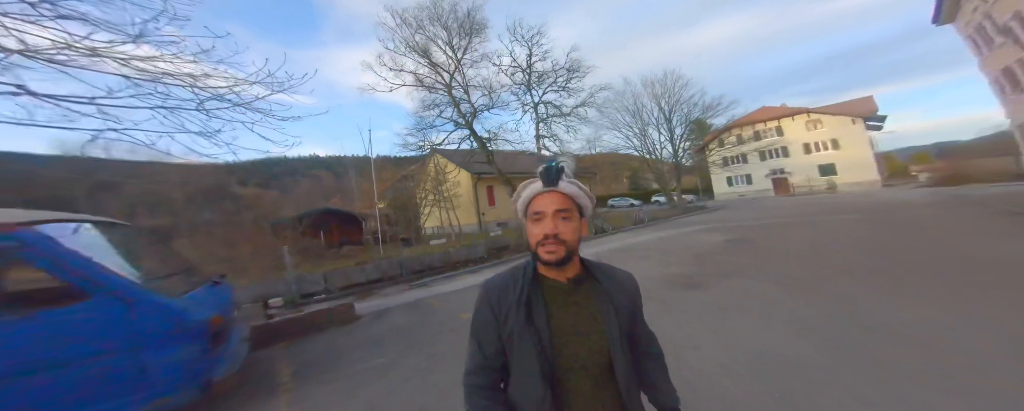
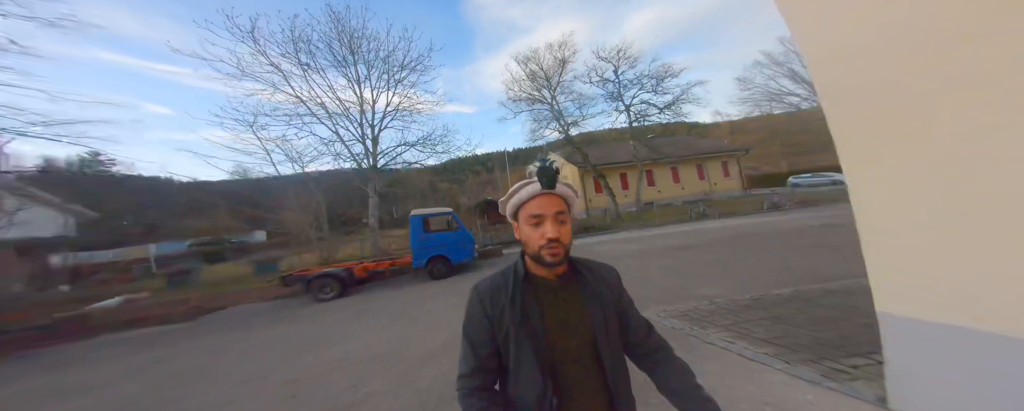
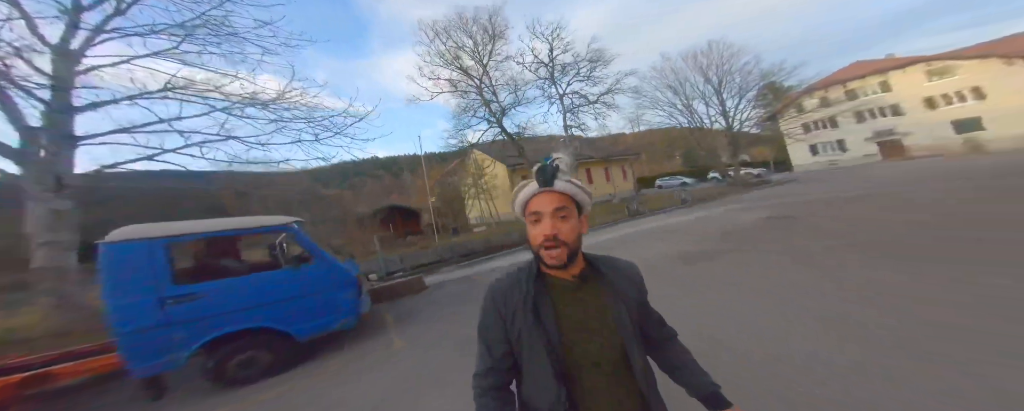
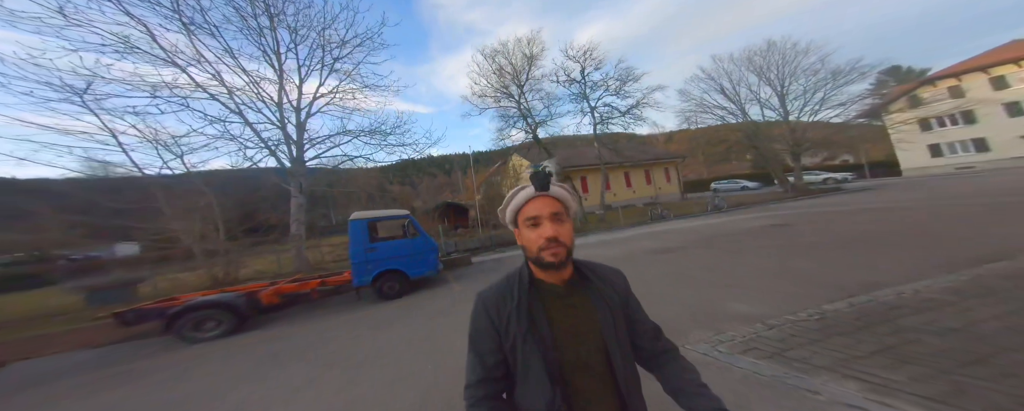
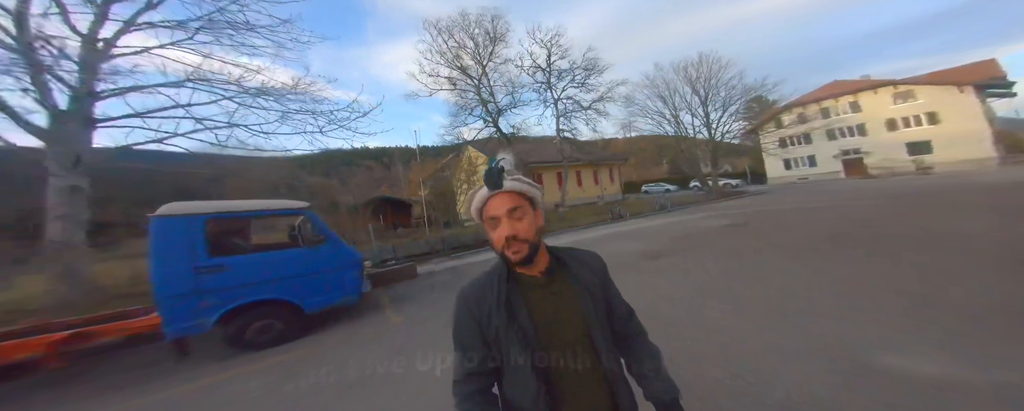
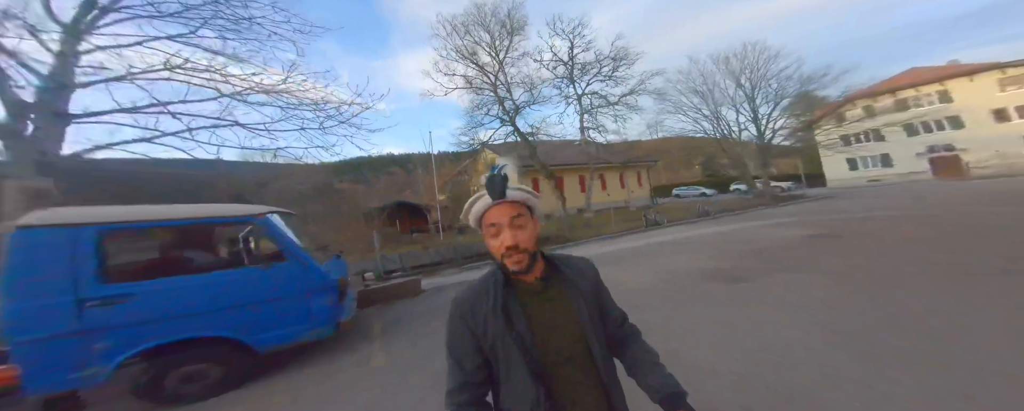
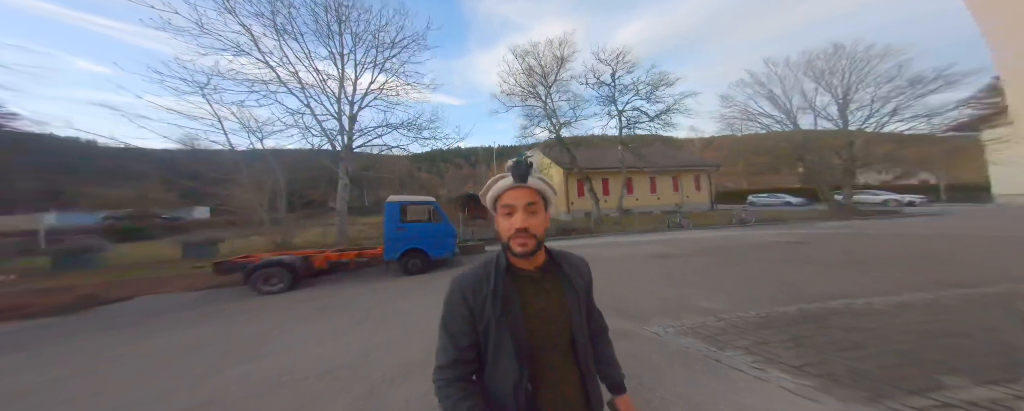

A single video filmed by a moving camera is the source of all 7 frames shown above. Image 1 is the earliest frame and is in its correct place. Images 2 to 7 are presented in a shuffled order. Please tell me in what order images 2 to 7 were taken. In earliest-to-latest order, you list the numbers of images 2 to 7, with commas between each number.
6, 3, 5, 4, 7, 2
